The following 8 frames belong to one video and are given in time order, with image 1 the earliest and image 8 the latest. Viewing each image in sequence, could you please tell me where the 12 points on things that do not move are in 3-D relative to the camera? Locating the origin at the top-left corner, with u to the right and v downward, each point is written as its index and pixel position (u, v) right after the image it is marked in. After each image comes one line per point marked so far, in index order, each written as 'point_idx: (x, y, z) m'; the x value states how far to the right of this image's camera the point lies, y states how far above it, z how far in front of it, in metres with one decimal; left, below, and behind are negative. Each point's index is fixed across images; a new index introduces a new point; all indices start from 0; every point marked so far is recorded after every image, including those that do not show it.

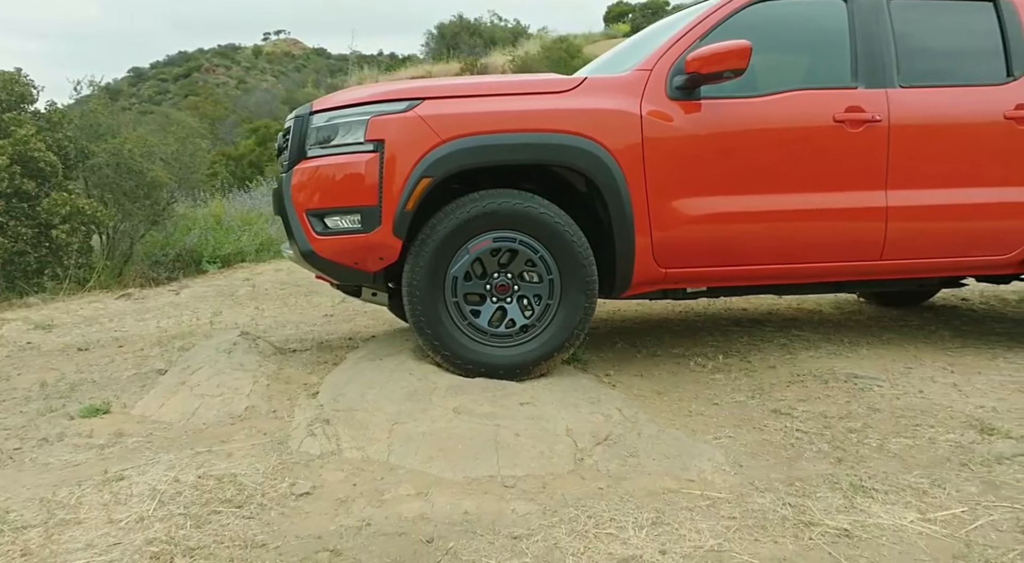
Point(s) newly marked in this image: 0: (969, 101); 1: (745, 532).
0: (+2.2, +0.9, +3.8) m
1: (+0.6, -0.7, +2.1) m
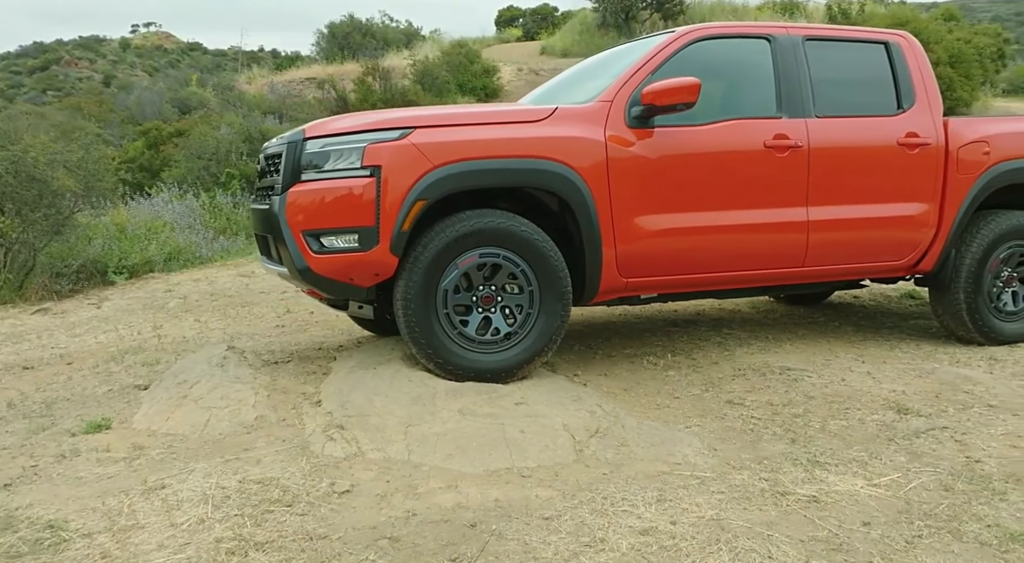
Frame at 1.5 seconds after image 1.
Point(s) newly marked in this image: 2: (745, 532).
0: (+2.0, +0.8, +4.4) m
1: (+0.7, -0.7, +2.5) m
2: (+0.7, -0.7, +2.3) m
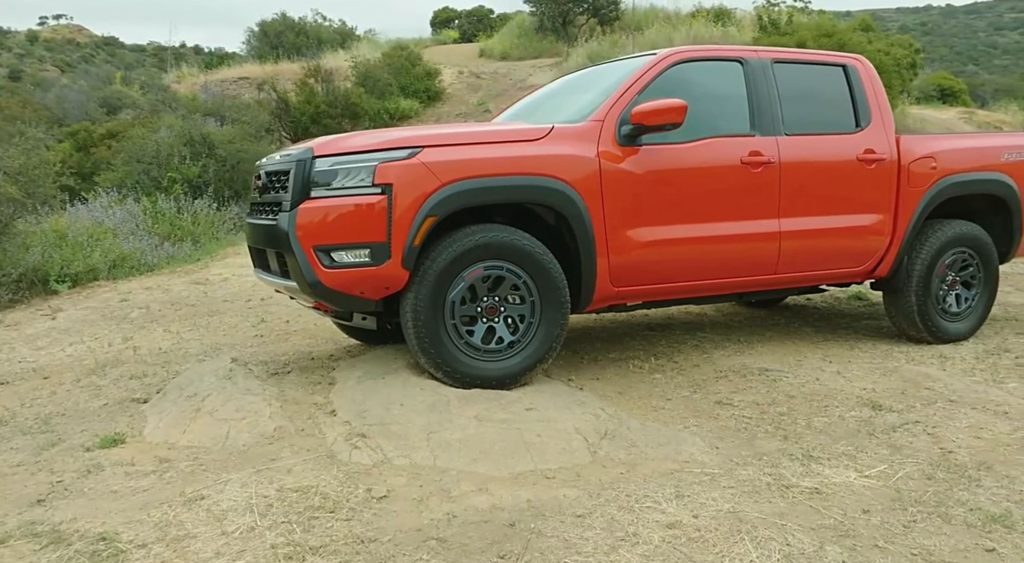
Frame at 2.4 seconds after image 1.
0: (+2.0, +0.8, +4.8) m
1: (+0.8, -0.7, +2.7) m
2: (+0.8, -0.8, +2.5) m
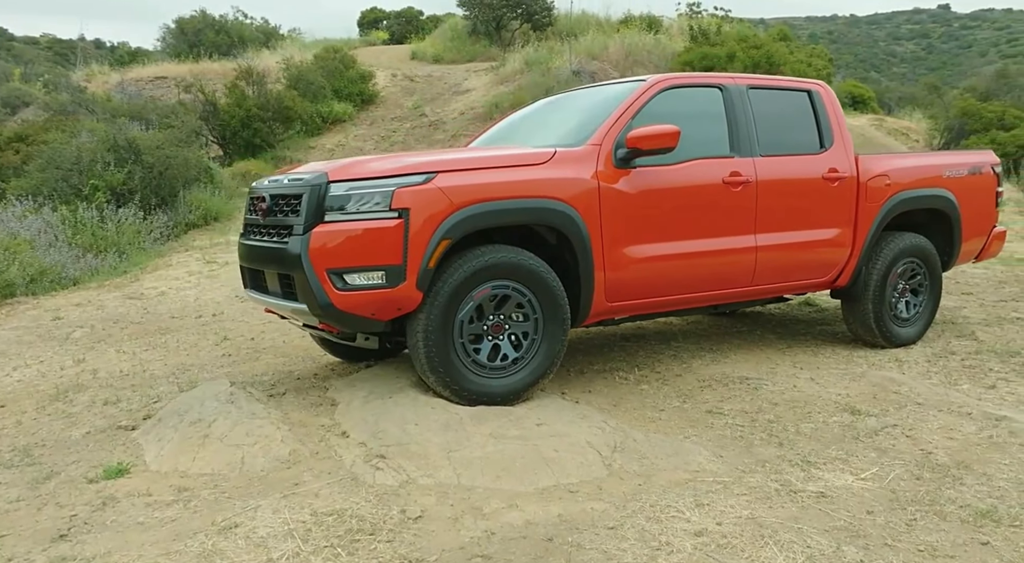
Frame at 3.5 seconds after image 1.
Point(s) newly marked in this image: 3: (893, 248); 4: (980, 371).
0: (+1.9, +0.7, +5.0) m
1: (+0.9, -0.8, +2.9) m
2: (+0.9, -0.9, +2.7) m
3: (+2.8, +0.2, +5.7) m
4: (+3.2, -0.6, +5.2) m
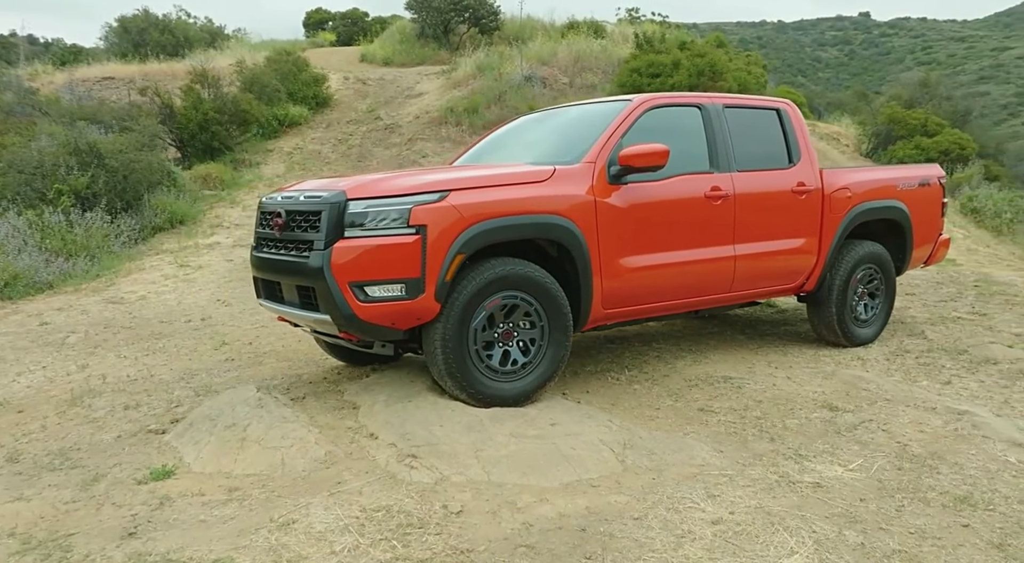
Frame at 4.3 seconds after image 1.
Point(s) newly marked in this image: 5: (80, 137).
0: (+1.8, +0.7, +5.4) m
1: (+1.0, -0.9, +3.2) m
2: (+1.1, -0.9, +3.0) m
3: (+2.7, +0.2, +6.1) m
4: (+3.1, -0.6, +5.7) m
5: (-8.1, +2.7, +14.6) m
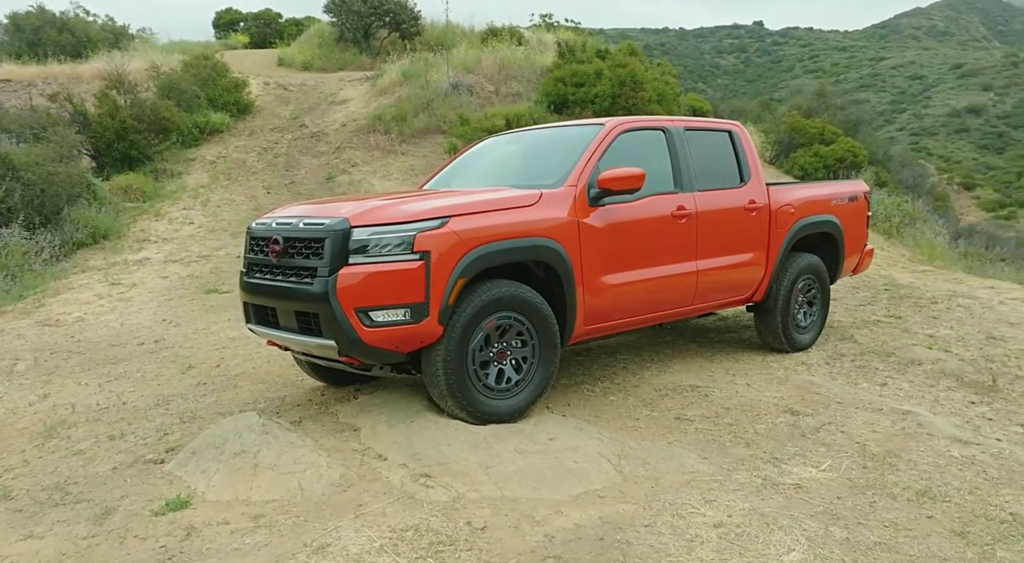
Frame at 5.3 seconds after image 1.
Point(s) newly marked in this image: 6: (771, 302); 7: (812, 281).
0: (+1.6, +0.6, +5.8) m
1: (+1.1, -1.0, +3.5) m
2: (+1.1, -1.0, +3.3) m
3: (+2.4, +0.1, +6.6) m
4: (+2.9, -0.7, +6.2) m
5: (-9.3, +2.4, +14.0) m
6: (+2.2, -0.2, +6.5) m
7: (+2.6, 0.0, +6.8) m
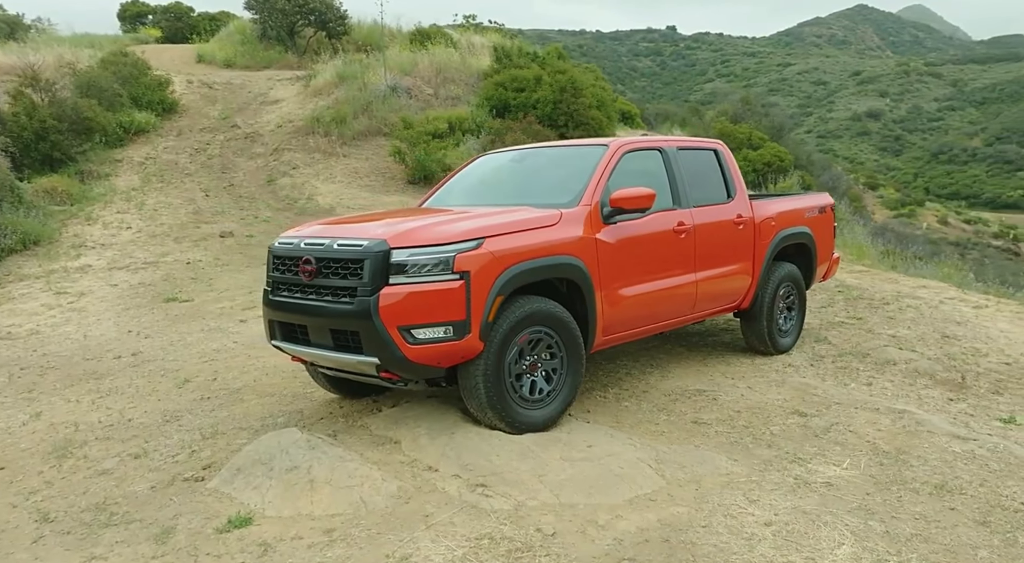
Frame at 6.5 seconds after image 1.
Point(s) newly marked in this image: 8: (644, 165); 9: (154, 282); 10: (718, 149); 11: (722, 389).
0: (+1.6, +0.5, +6.1) m
1: (+1.3, -1.0, +3.7) m
2: (+1.4, -1.1, +3.6) m
3: (+2.4, +0.1, +6.9) m
4: (+2.9, -0.7, +6.6) m
5: (-9.9, +2.2, +13.2) m
6: (+2.1, -0.2, +6.8) m
7: (+2.6, -0.1, +7.1) m
8: (+1.0, +0.9, +5.7) m
9: (-5.7, 0.0, +12.4) m
10: (+1.8, +1.1, +6.5) m
11: (+1.5, -0.8, +5.5) m
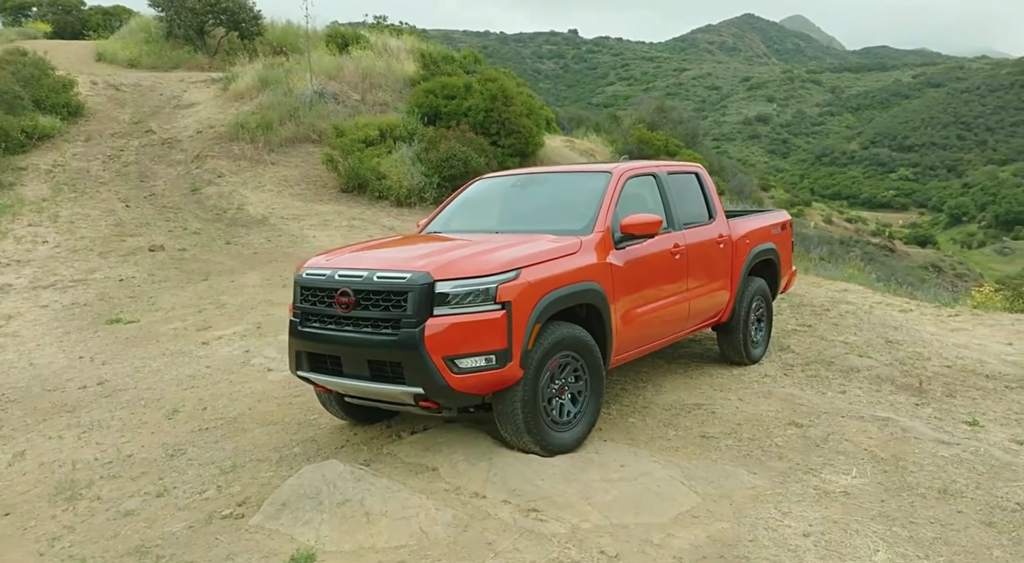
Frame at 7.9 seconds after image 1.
0: (+1.6, +0.4, +6.4) m
1: (+1.6, -1.2, +4.0) m
2: (+1.7, -1.2, +3.9) m
3: (+2.3, -0.1, +7.3) m
4: (+2.8, -0.9, +7.0) m
5: (-10.7, +1.9, +12.3) m
6: (+2.0, -0.4, +7.2) m
7: (+2.4, -0.2, +7.5) m
8: (+1.0, +0.7, +5.9) m
9: (-6.4, -0.3, +11.9) m
10: (+1.6, +1.0, +6.9) m
11: (+1.5, -0.9, +5.8) m
